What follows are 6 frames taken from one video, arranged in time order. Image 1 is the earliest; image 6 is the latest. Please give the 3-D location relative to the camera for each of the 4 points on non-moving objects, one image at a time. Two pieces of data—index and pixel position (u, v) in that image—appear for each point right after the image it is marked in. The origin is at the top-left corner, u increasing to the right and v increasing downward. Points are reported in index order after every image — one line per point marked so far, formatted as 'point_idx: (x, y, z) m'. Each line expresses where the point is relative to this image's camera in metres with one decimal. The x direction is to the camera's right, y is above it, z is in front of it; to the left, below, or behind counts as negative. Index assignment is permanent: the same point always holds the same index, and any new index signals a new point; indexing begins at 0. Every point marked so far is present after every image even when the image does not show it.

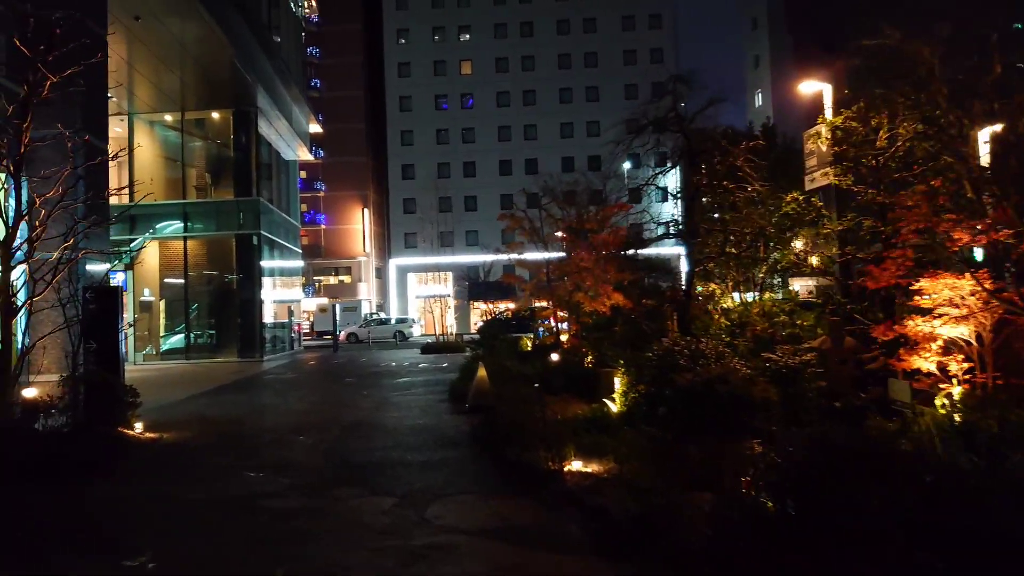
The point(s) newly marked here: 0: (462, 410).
0: (-0.8, -1.9, +13.0) m
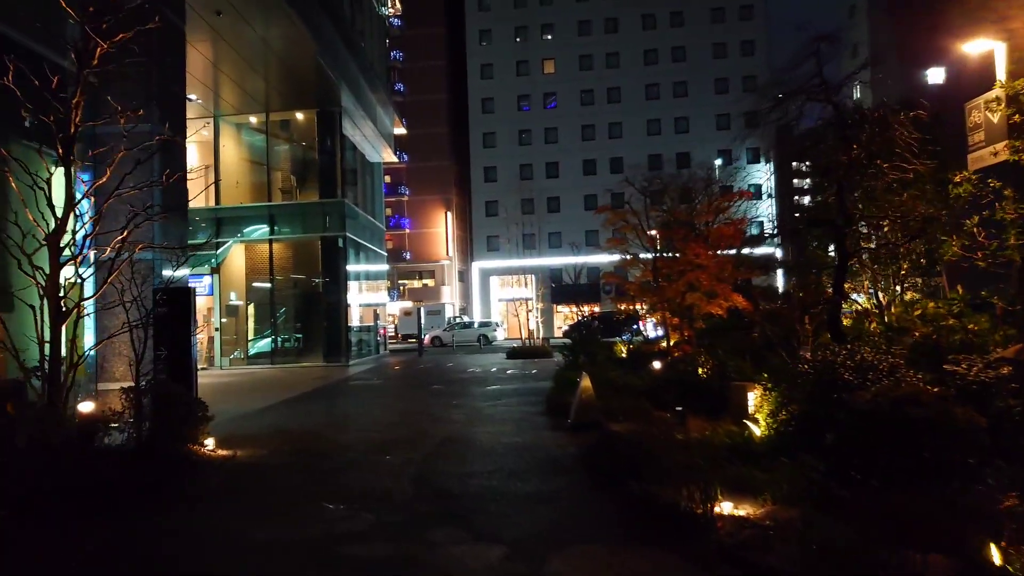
0: (+0.7, -1.9, +11.5) m
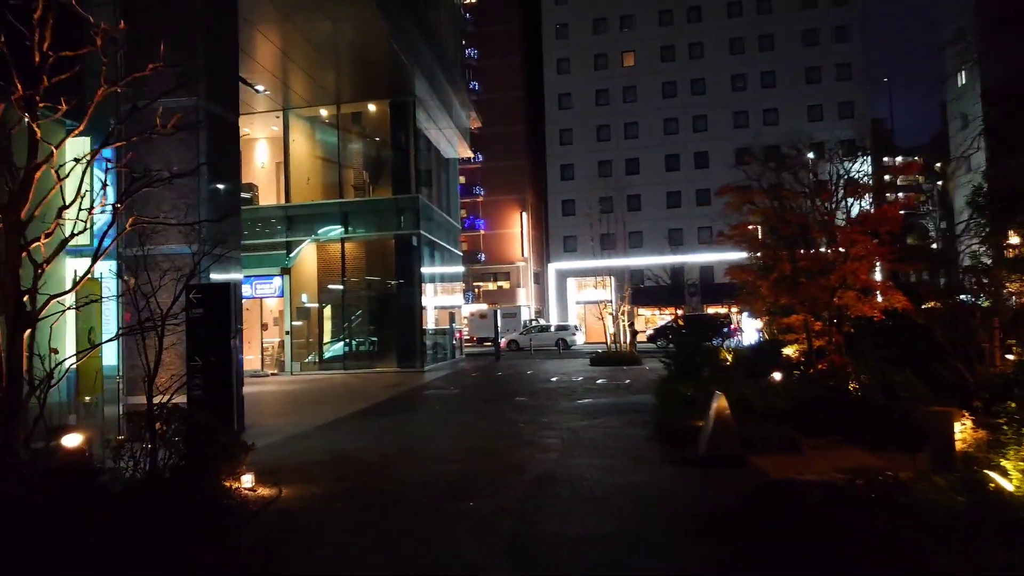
0: (+1.9, -1.8, +9.2) m
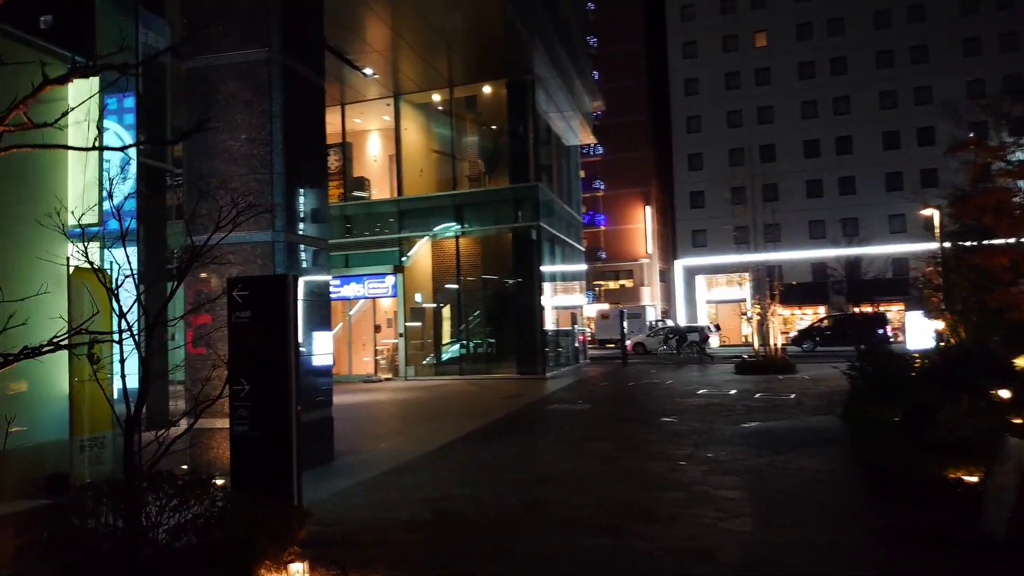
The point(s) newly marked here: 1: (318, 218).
0: (+3.1, -1.7, +6.0) m
1: (-2.4, +0.8, +10.3) m
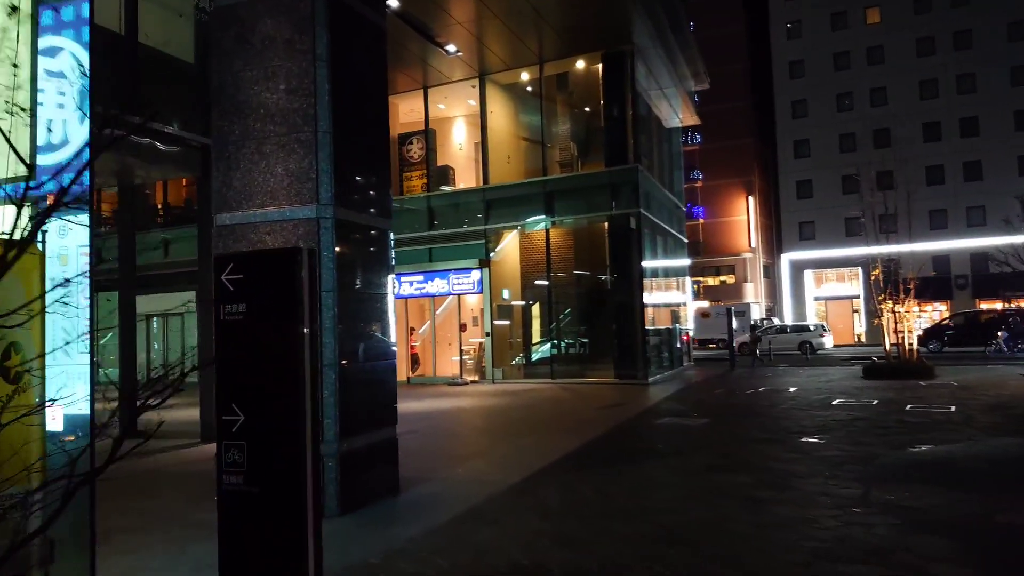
0: (+3.7, -1.6, +3.4) m
1: (-1.3, +0.9, +8.2) m
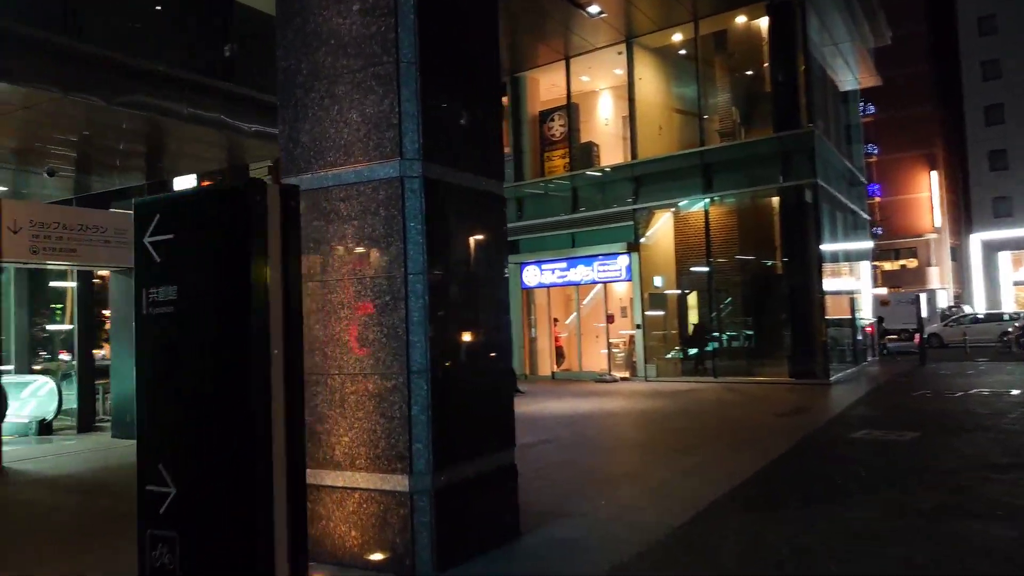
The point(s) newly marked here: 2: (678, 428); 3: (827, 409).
0: (+3.9, -1.5, +0.7) m
1: (-0.2, +1.1, +6.3) m
2: (+2.3, -2.0, +12.2) m
3: (+4.9, -1.9, +13.3) m
